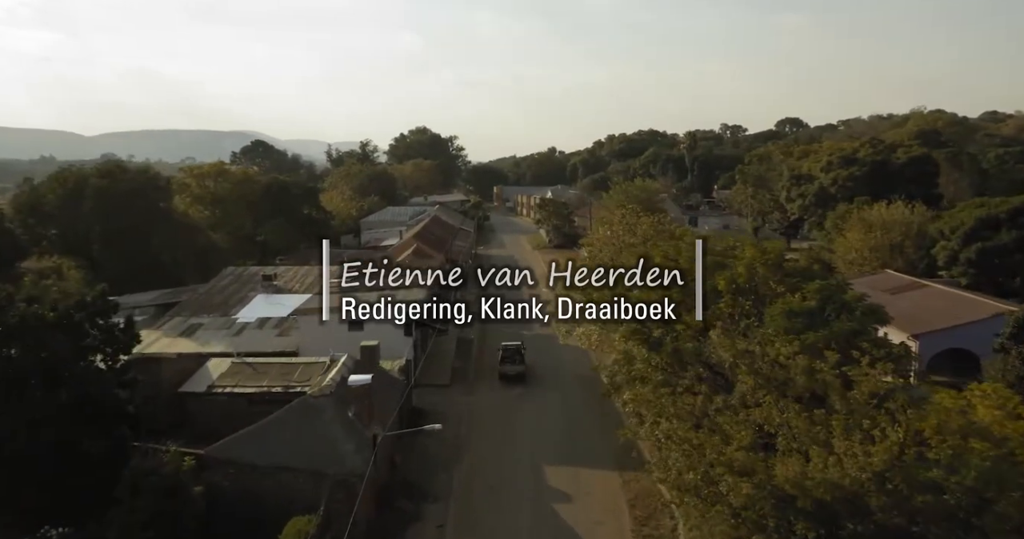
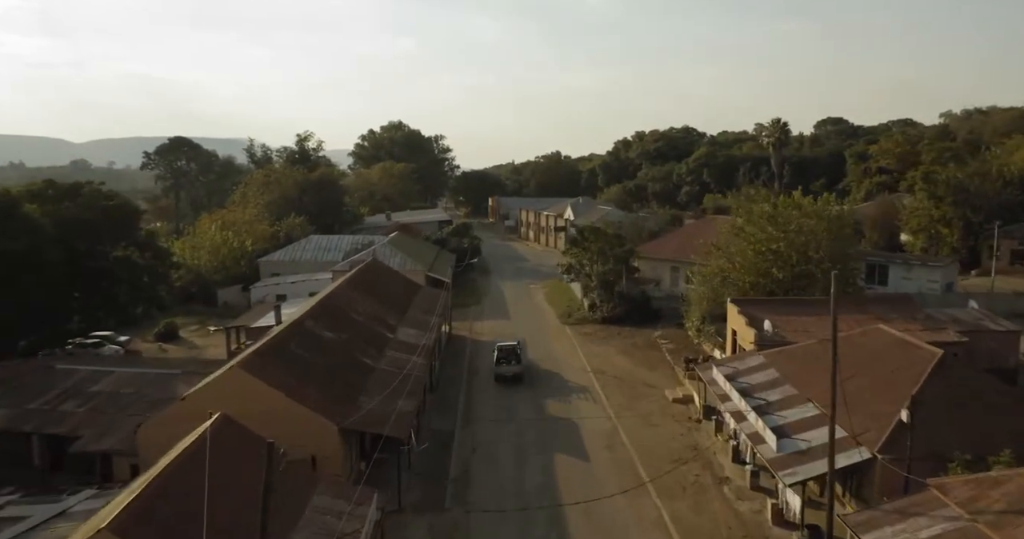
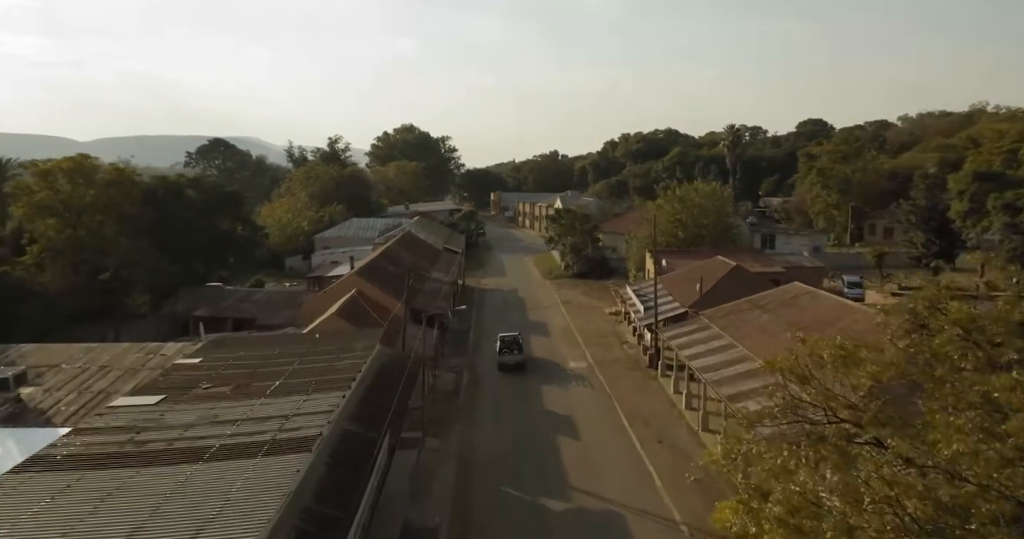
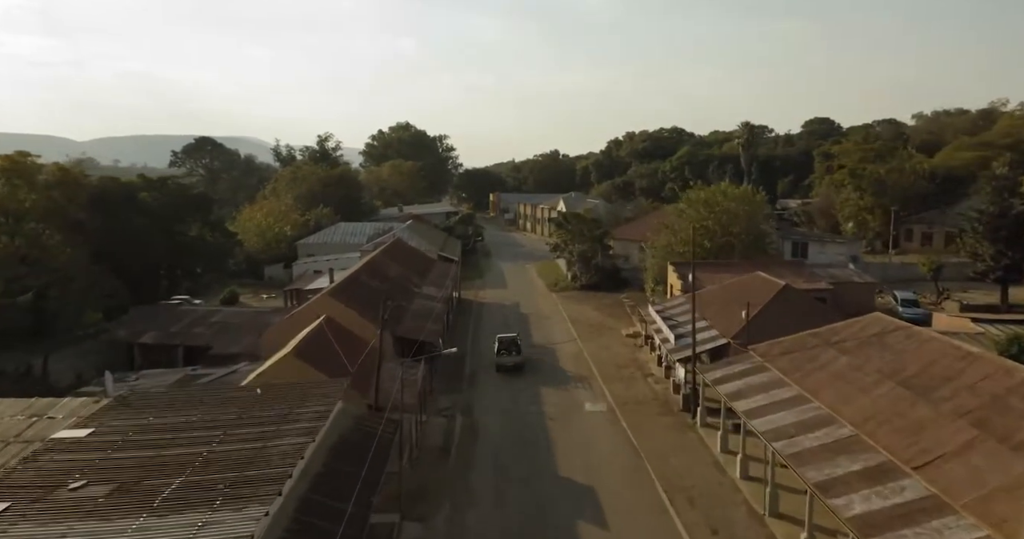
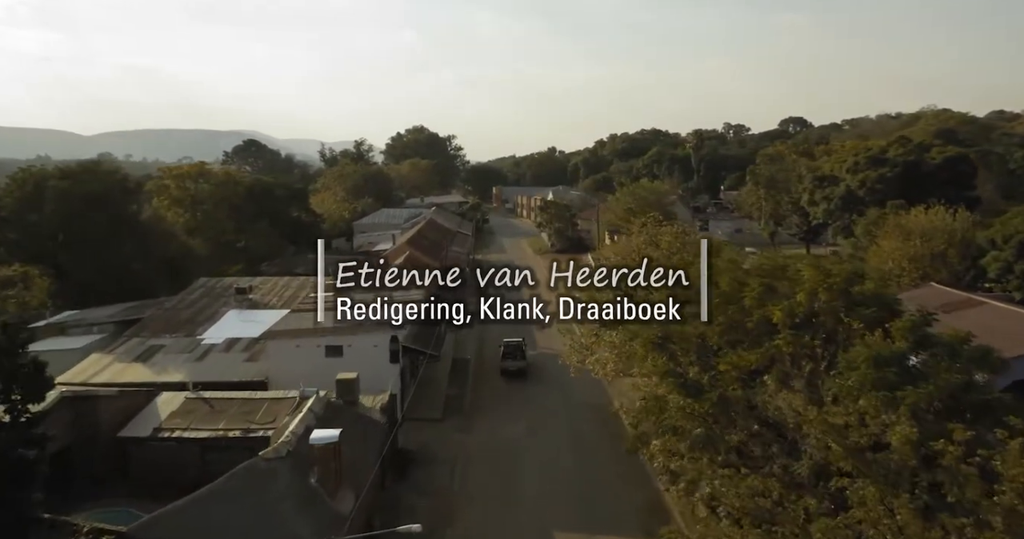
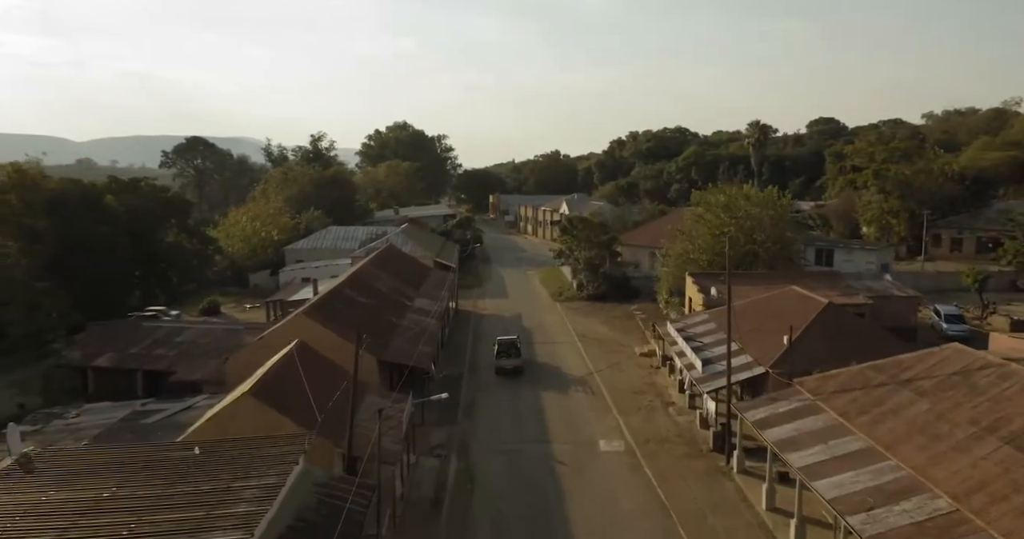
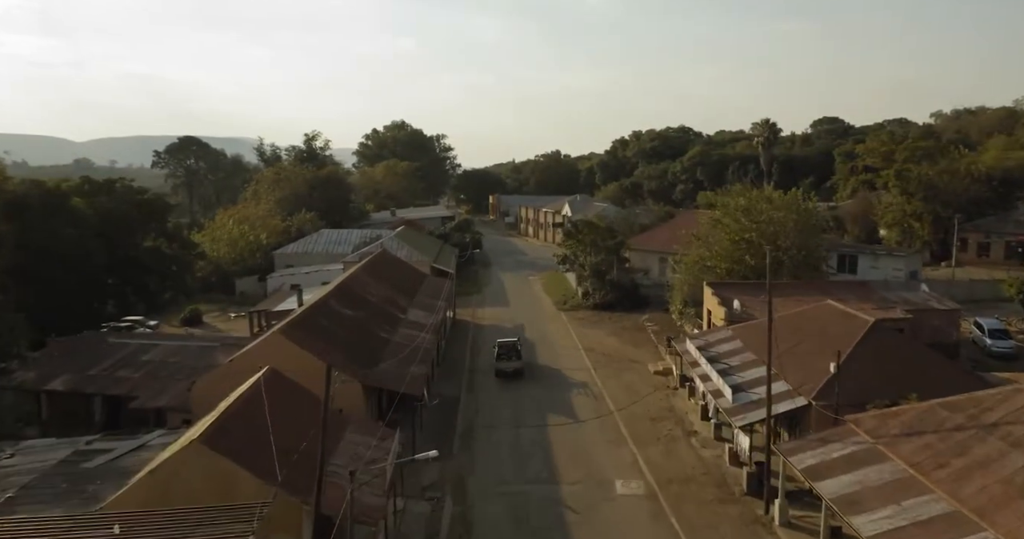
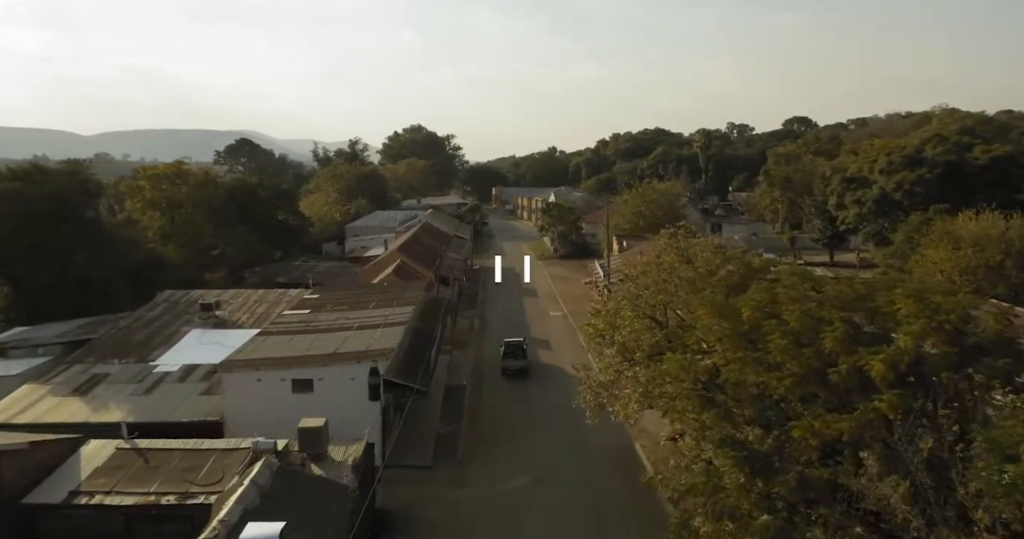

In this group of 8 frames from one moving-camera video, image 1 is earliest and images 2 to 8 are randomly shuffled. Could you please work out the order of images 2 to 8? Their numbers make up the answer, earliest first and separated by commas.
5, 8, 3, 4, 6, 7, 2
